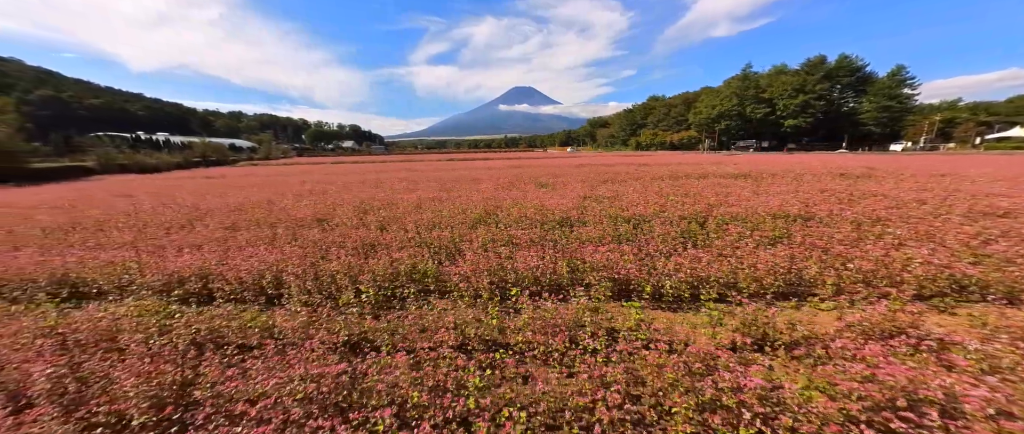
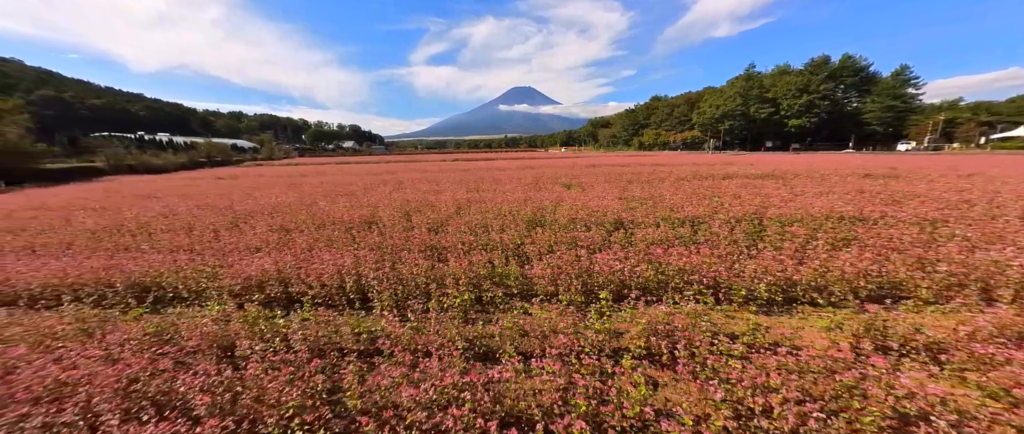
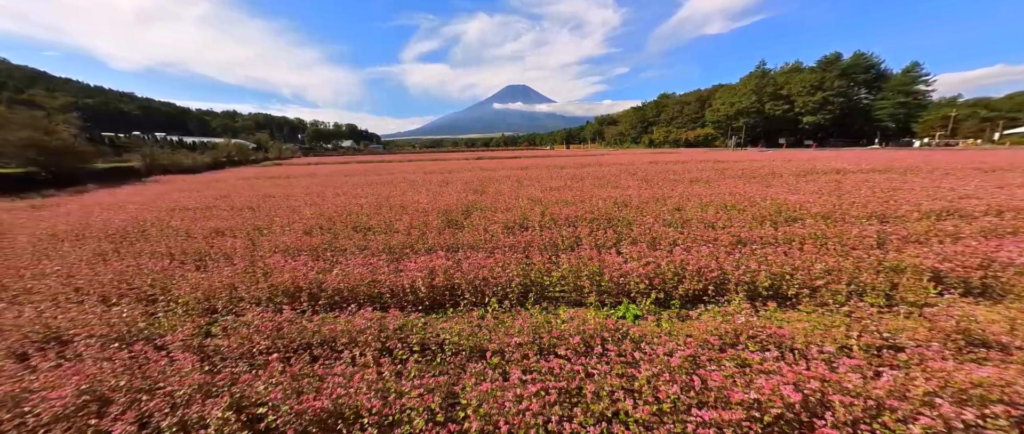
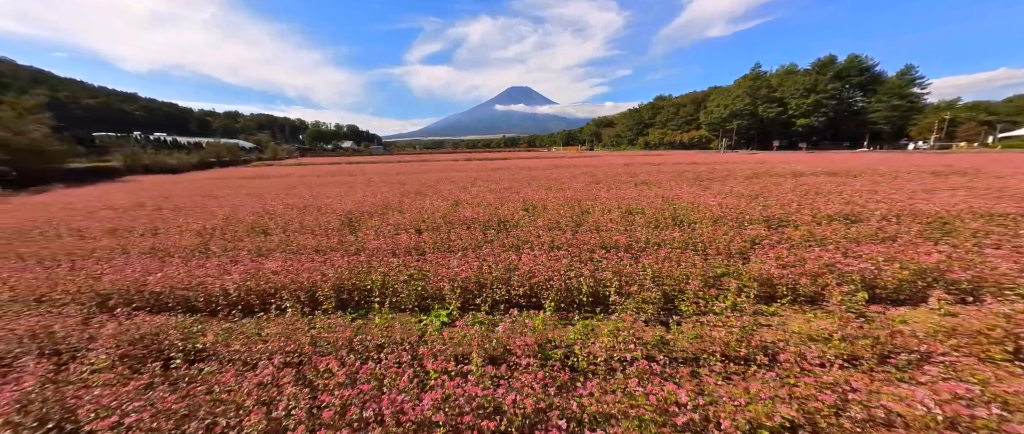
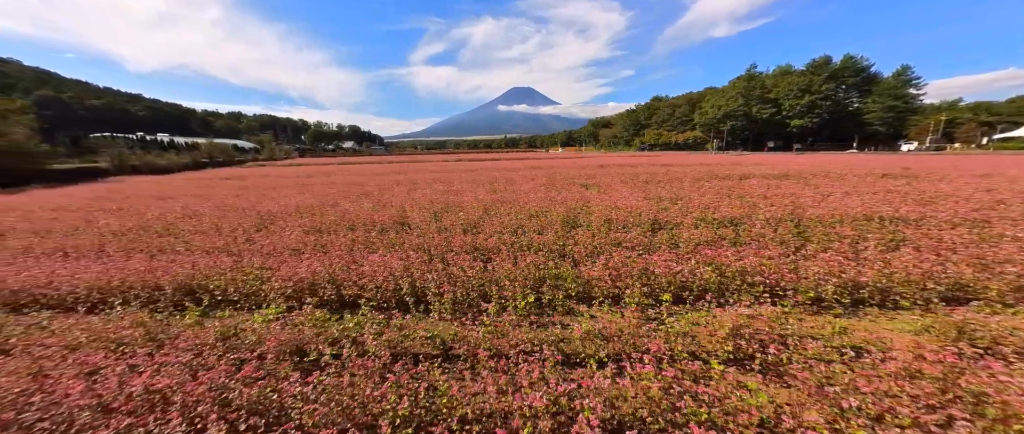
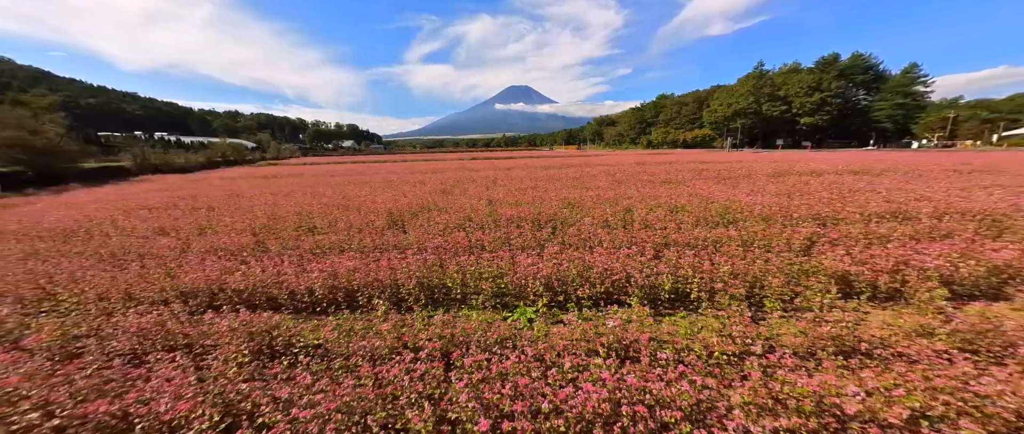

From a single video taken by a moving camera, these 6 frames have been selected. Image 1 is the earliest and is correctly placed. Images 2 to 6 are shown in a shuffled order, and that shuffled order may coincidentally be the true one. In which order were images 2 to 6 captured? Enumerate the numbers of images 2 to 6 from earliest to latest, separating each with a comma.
2, 5, 4, 6, 3
